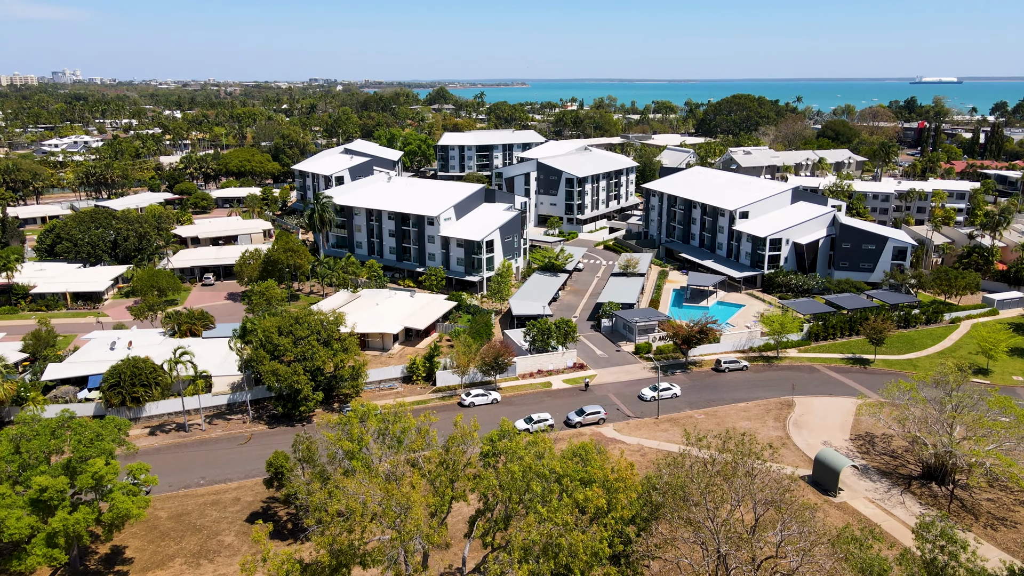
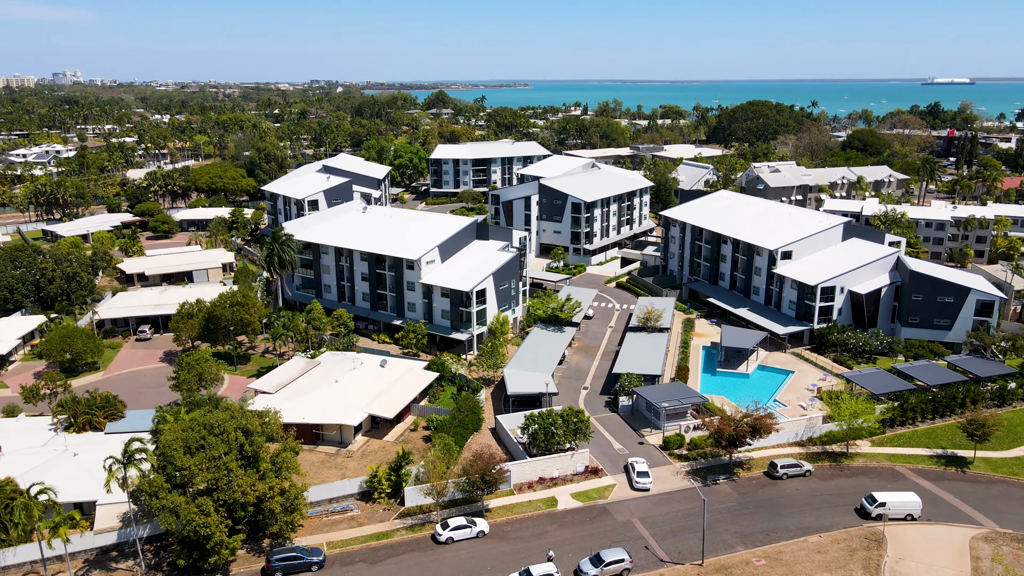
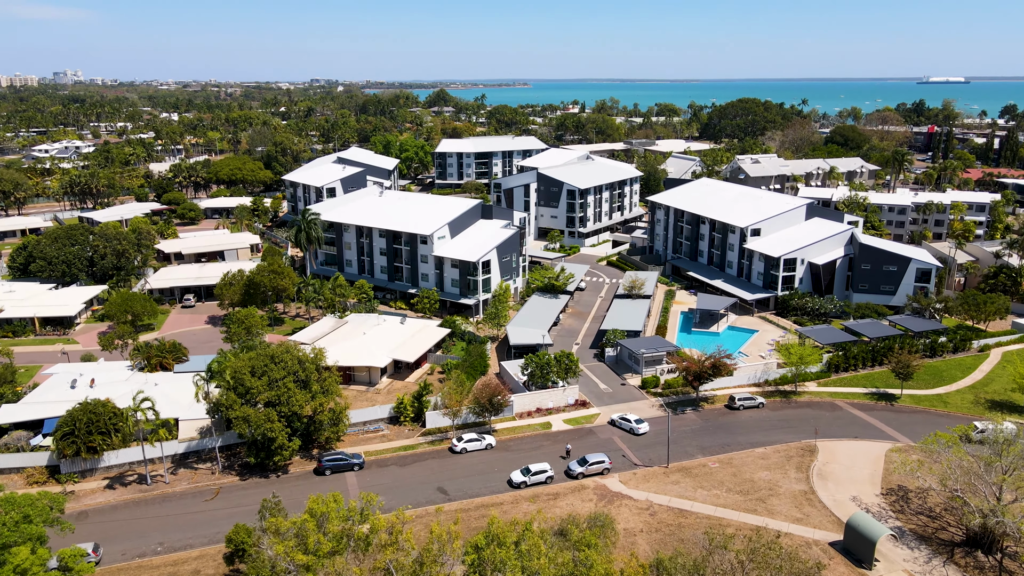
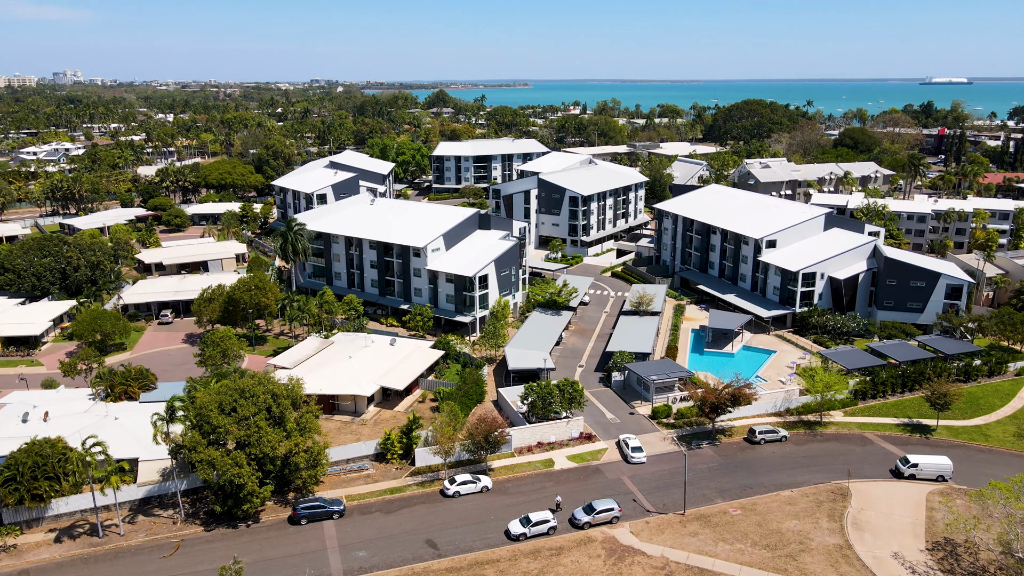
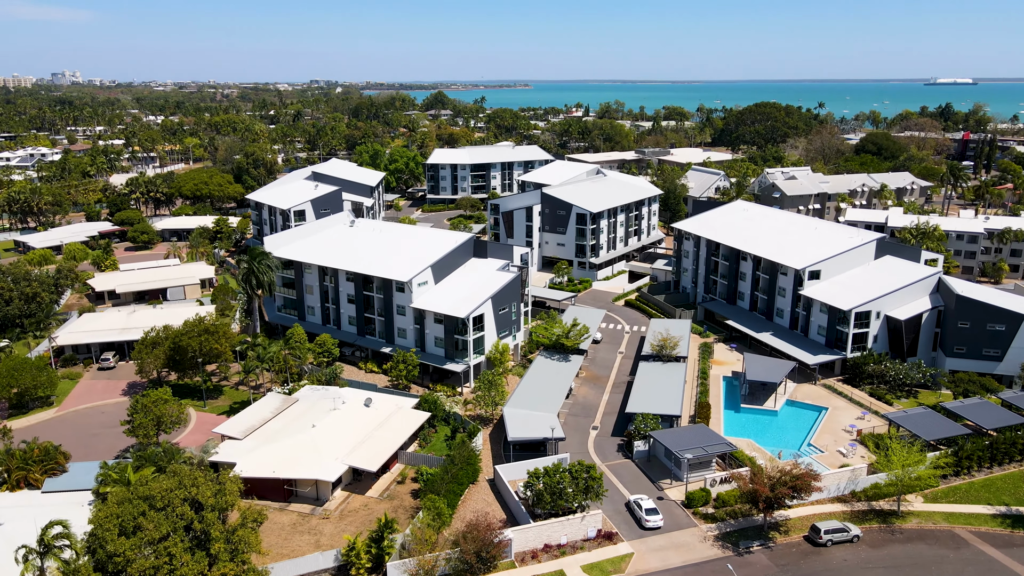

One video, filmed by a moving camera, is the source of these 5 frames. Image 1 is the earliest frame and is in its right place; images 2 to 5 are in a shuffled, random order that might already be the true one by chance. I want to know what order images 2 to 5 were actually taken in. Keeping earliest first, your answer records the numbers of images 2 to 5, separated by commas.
3, 4, 2, 5
